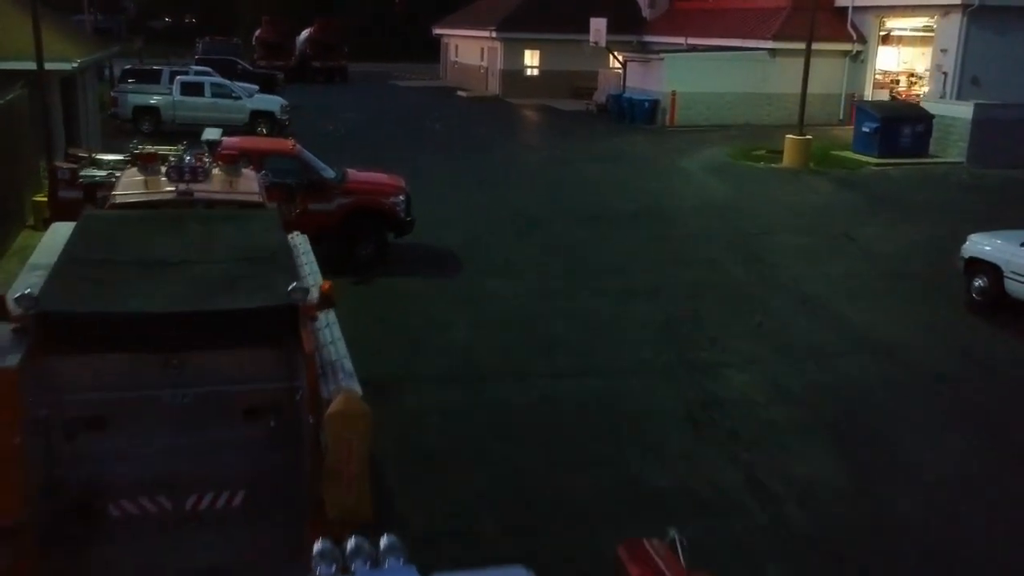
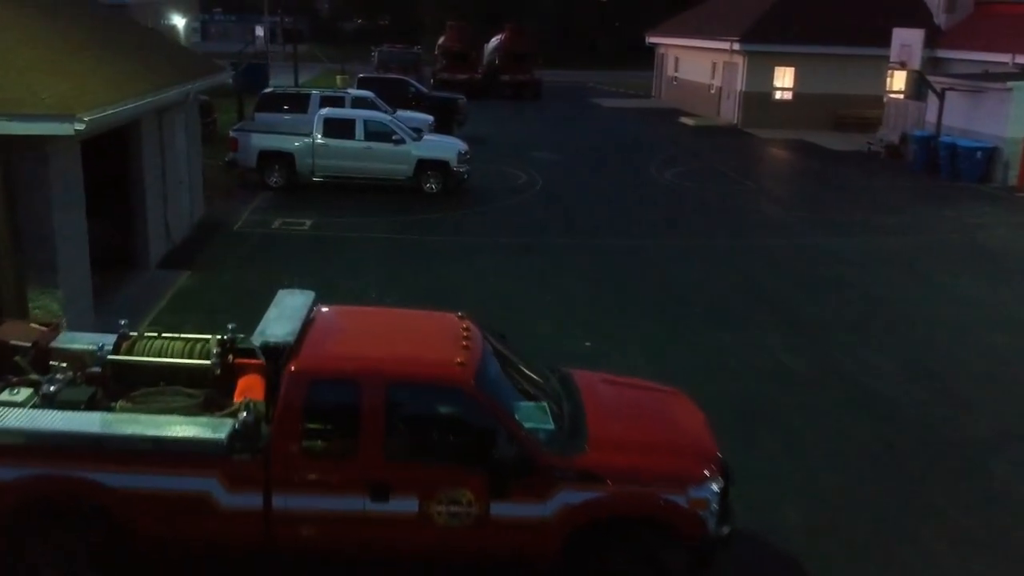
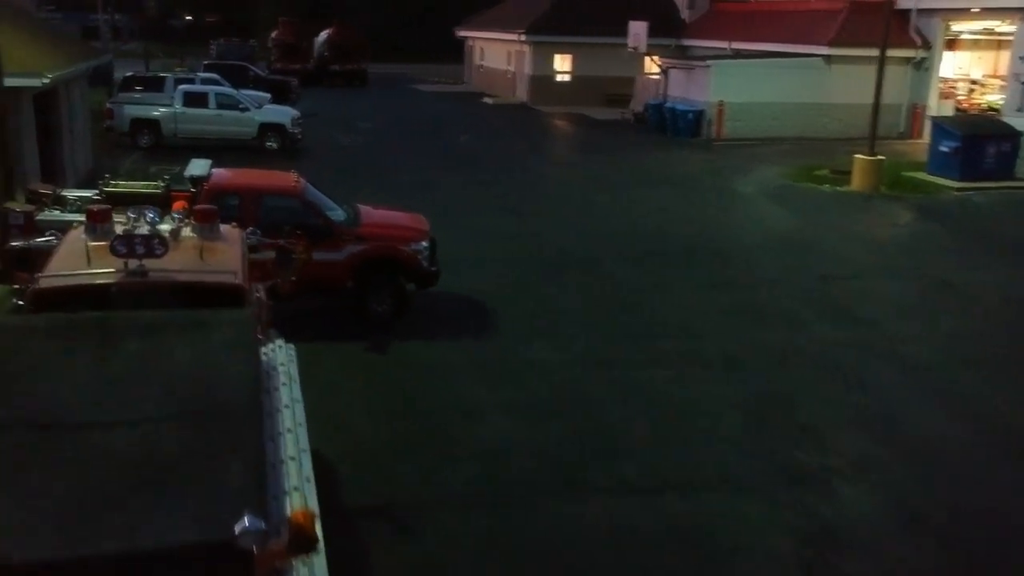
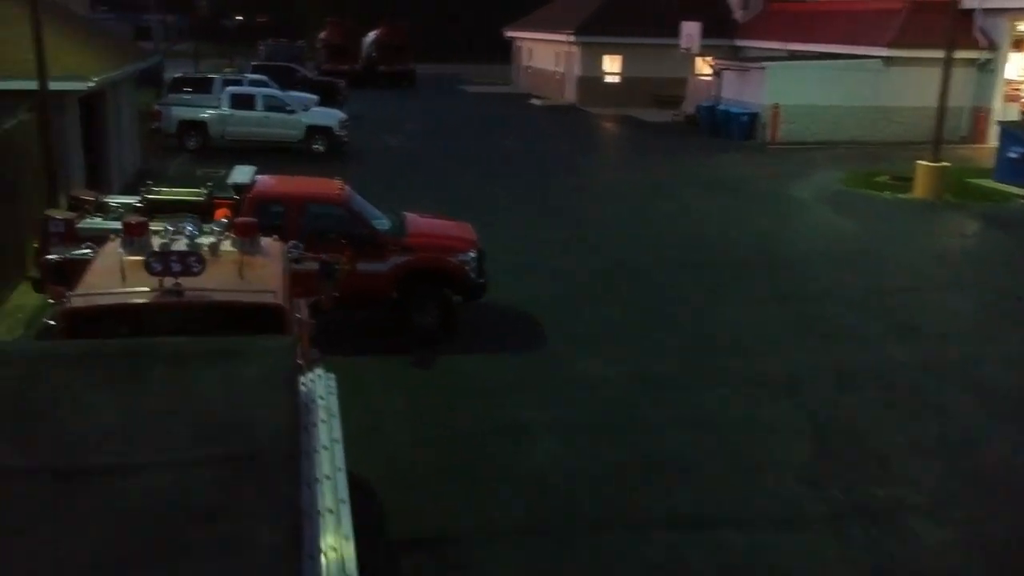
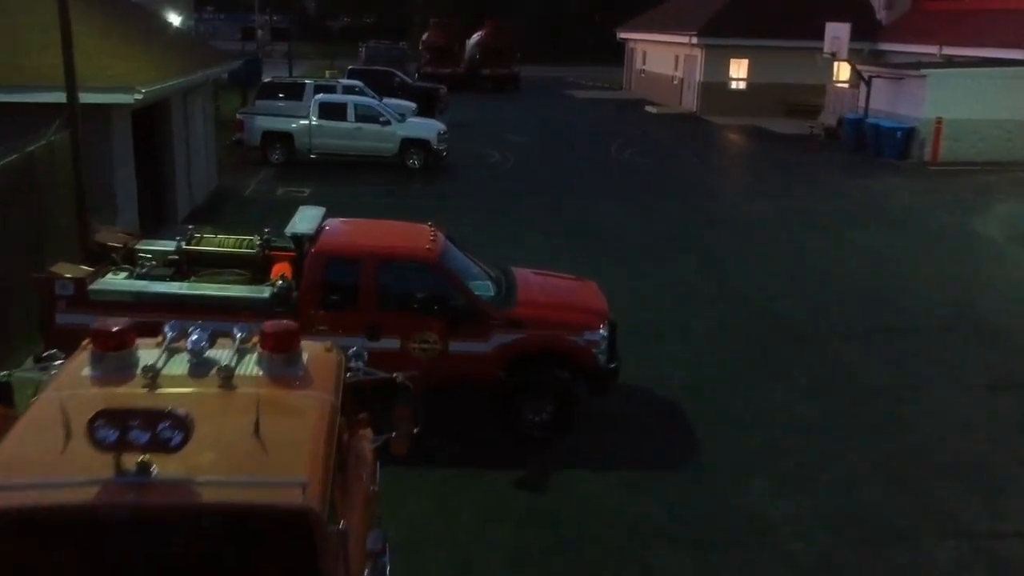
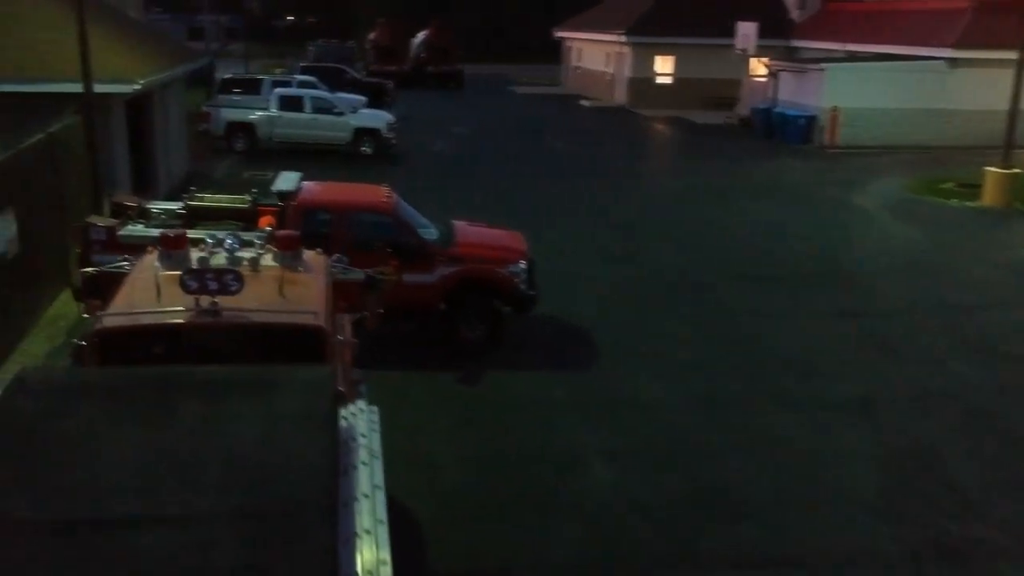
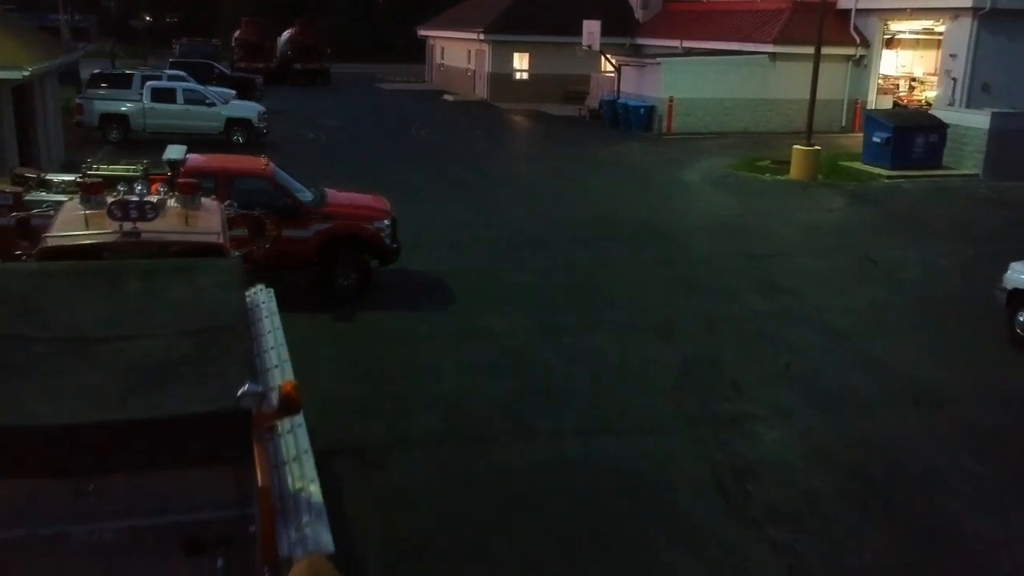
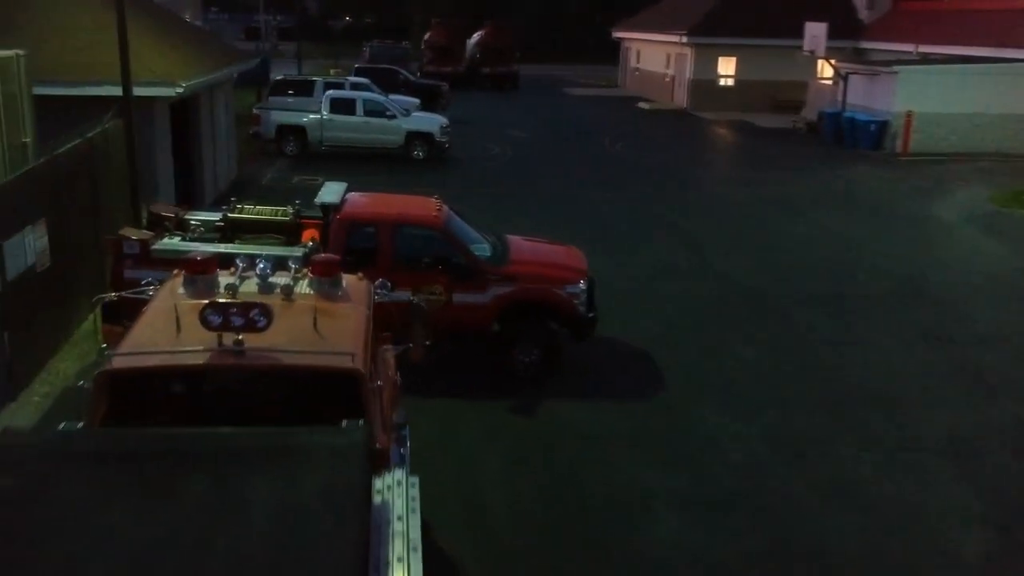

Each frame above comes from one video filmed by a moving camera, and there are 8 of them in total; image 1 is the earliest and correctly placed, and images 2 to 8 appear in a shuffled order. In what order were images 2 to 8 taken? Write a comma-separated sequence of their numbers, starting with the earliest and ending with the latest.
7, 3, 4, 6, 8, 5, 2
